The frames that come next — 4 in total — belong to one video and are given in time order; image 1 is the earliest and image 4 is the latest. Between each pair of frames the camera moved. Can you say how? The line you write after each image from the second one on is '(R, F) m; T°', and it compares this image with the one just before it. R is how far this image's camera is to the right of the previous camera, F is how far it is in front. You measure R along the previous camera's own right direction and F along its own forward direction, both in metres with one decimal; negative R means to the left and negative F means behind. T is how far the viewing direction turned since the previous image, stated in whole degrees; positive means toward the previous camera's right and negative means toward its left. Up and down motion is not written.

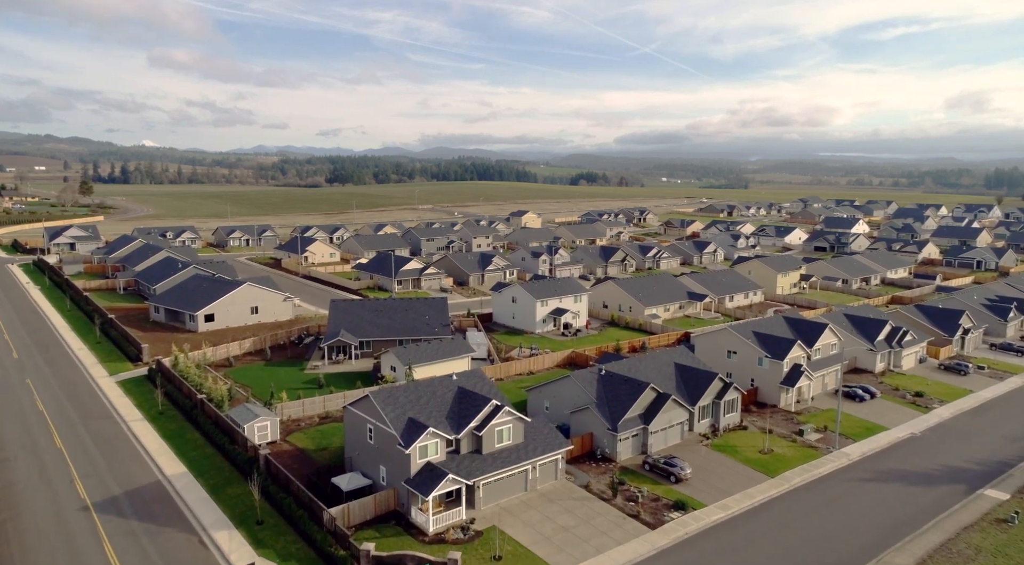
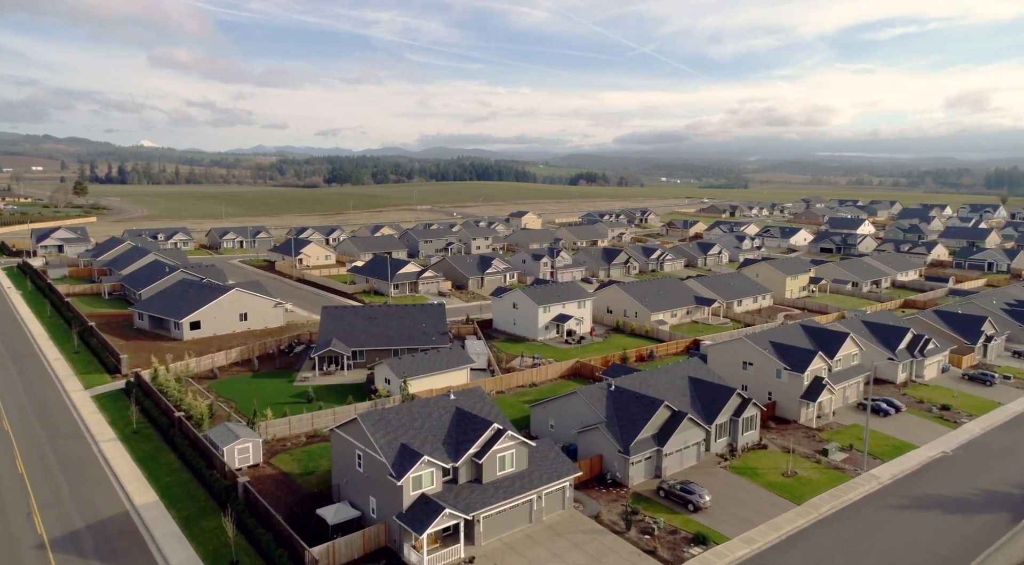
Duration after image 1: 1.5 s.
(-0.1, +2.4) m; 0°
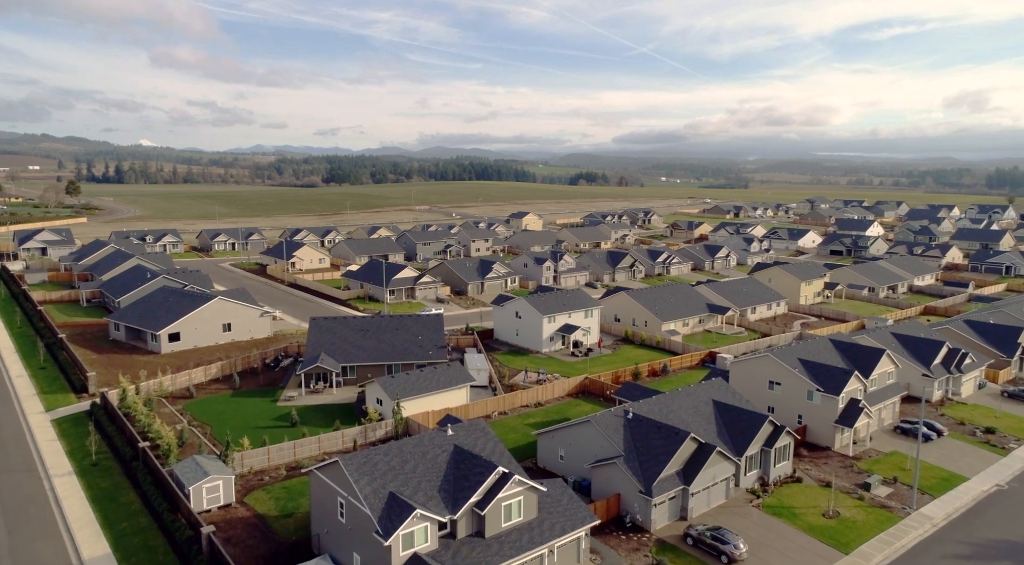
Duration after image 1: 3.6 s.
(-0.2, +3.3) m; 0°
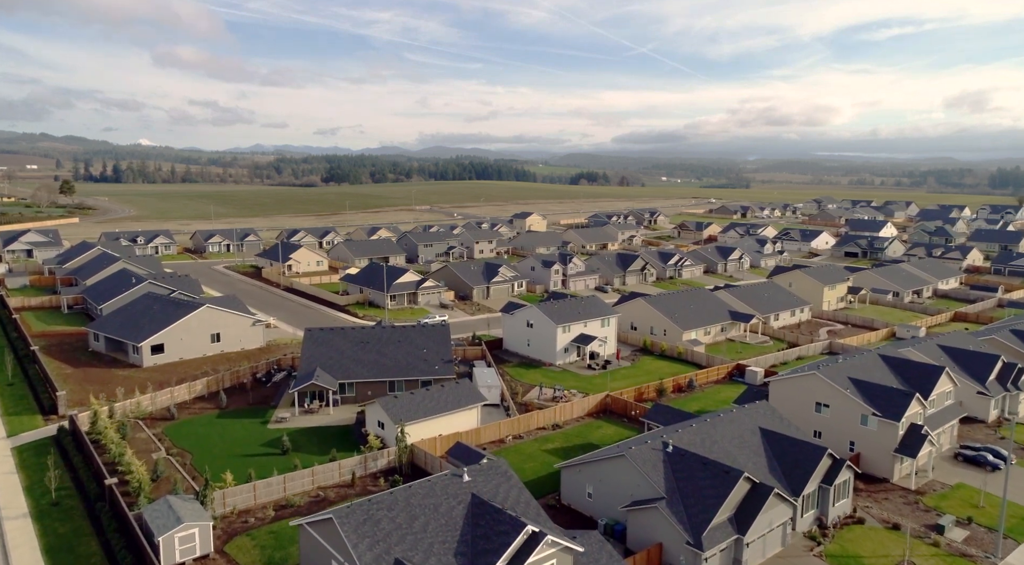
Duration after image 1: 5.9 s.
(-0.8, +3.6) m; 0°
